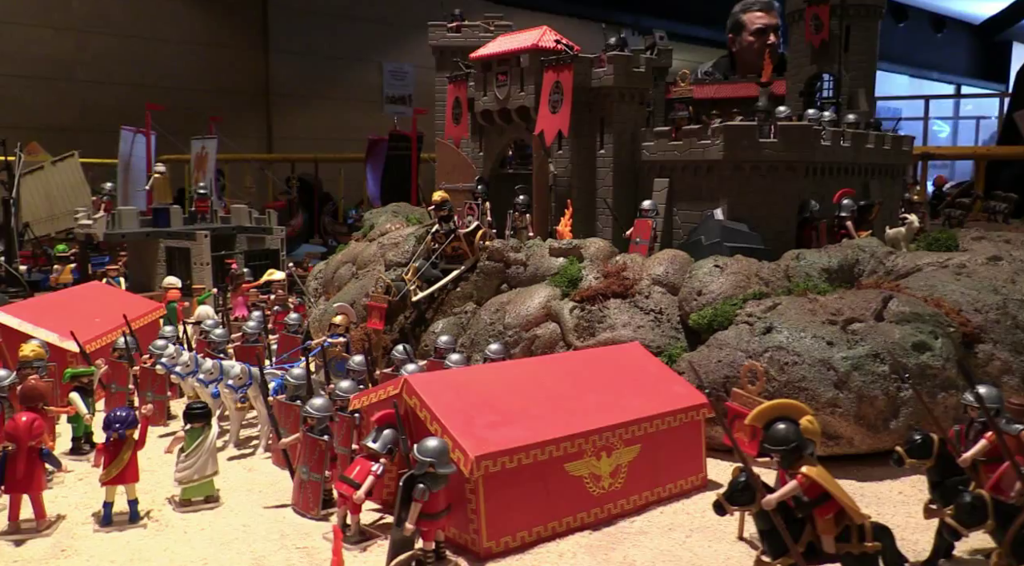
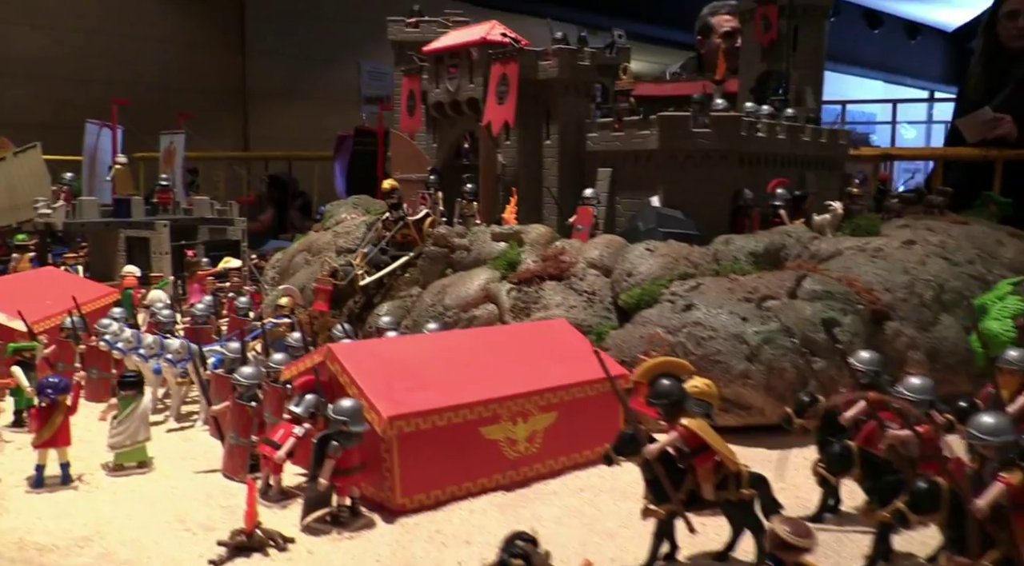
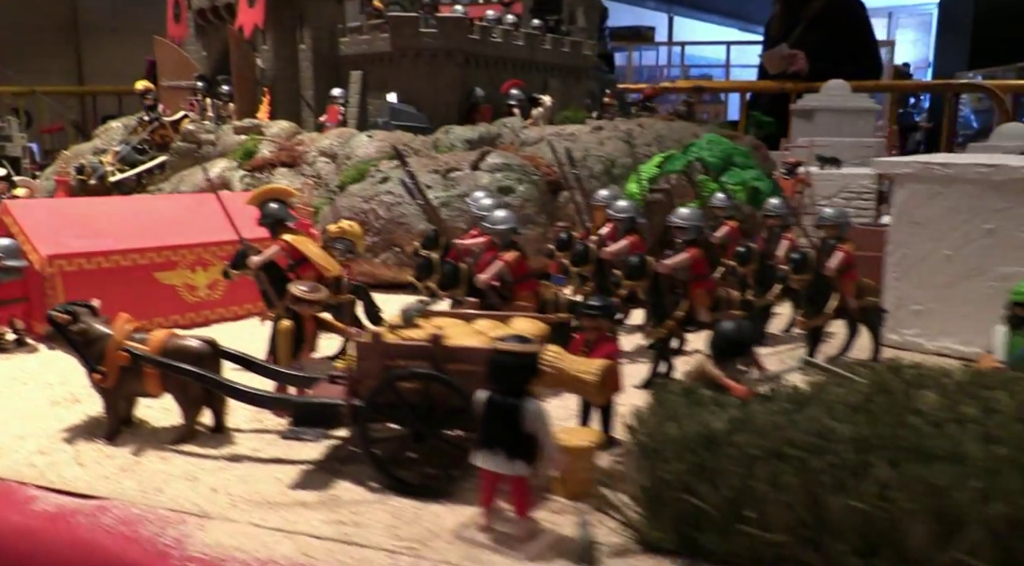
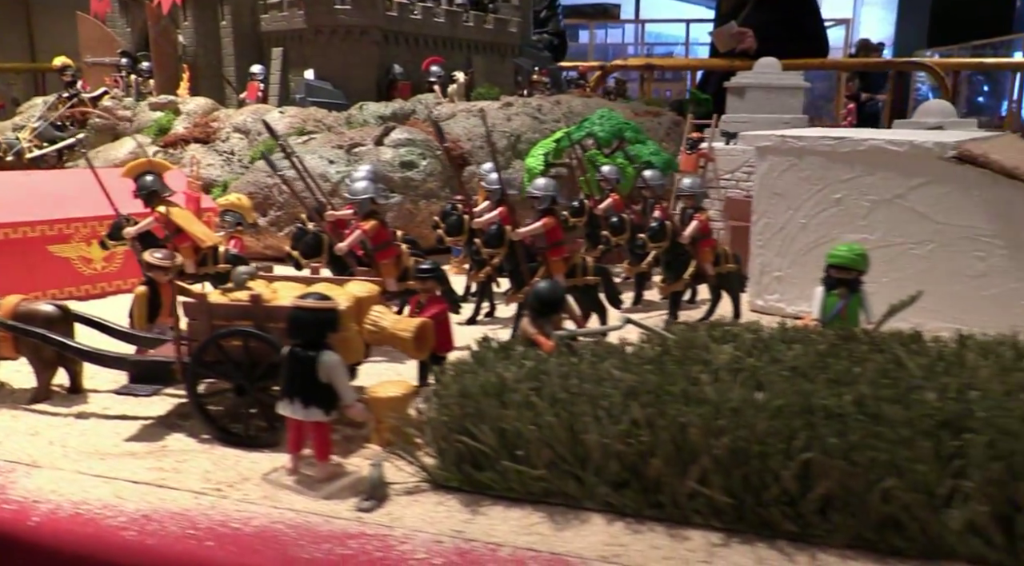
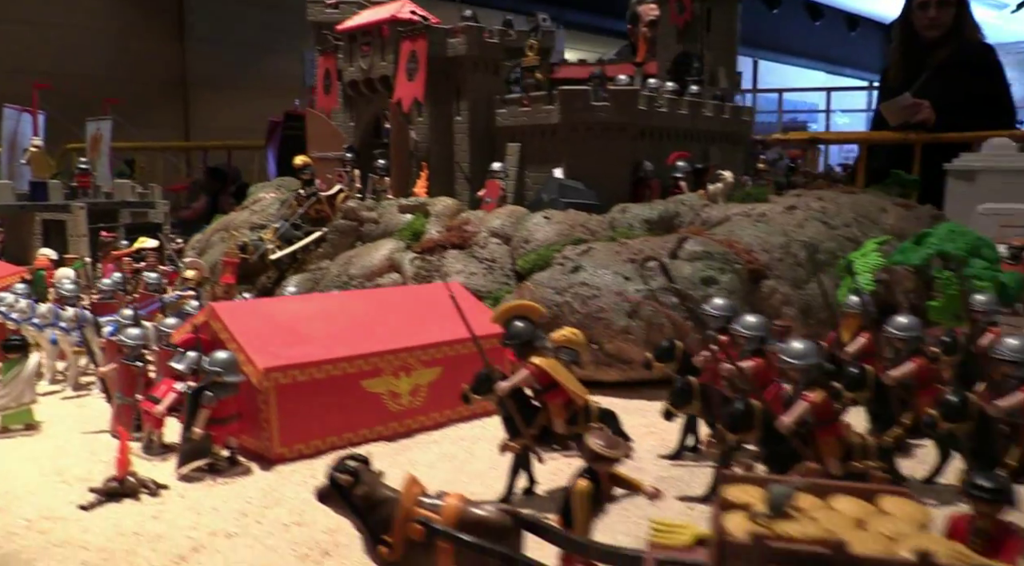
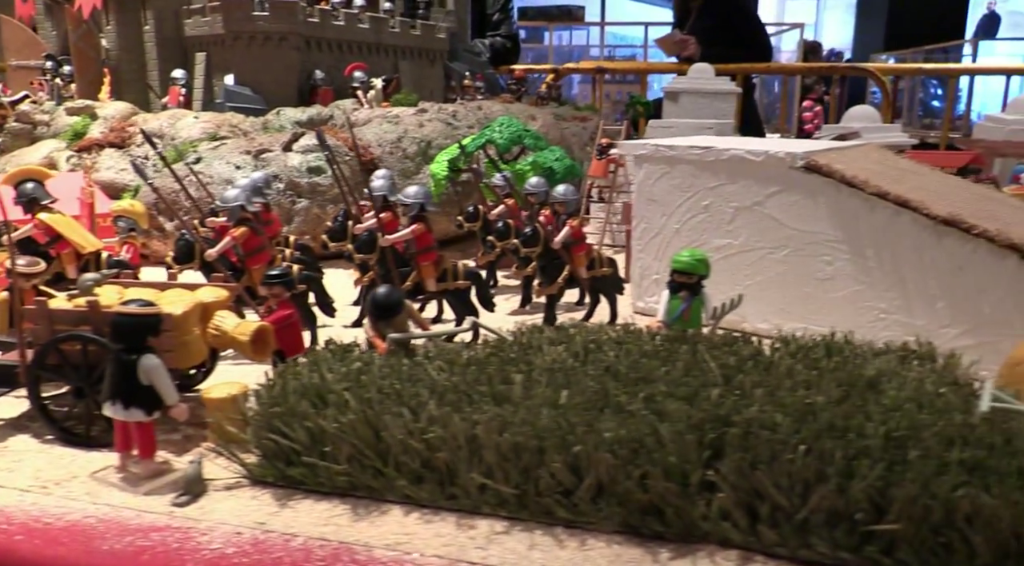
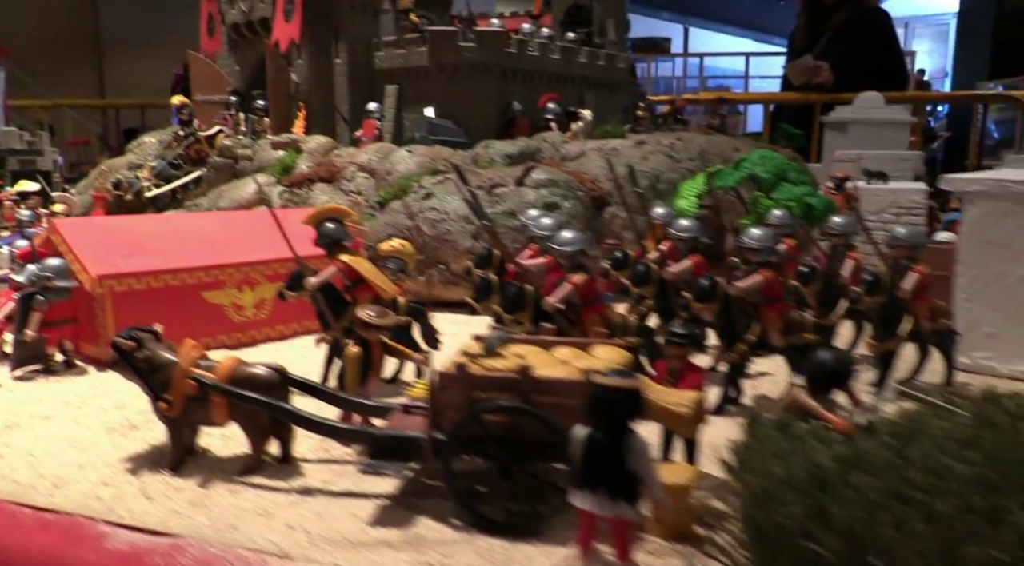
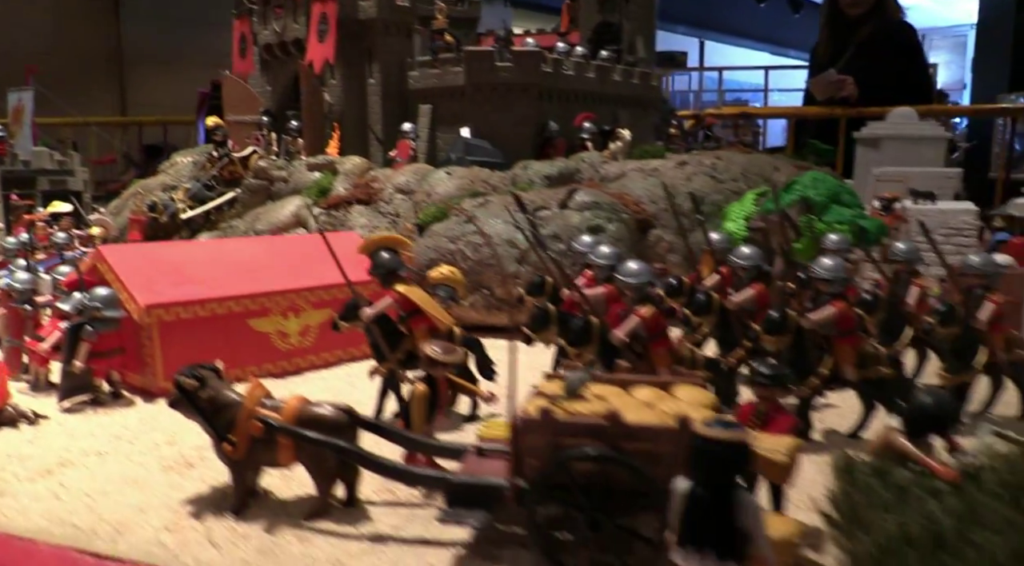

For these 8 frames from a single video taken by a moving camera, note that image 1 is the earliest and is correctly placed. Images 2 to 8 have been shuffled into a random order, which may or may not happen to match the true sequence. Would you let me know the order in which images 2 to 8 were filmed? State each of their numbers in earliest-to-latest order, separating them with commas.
2, 5, 8, 7, 3, 4, 6
